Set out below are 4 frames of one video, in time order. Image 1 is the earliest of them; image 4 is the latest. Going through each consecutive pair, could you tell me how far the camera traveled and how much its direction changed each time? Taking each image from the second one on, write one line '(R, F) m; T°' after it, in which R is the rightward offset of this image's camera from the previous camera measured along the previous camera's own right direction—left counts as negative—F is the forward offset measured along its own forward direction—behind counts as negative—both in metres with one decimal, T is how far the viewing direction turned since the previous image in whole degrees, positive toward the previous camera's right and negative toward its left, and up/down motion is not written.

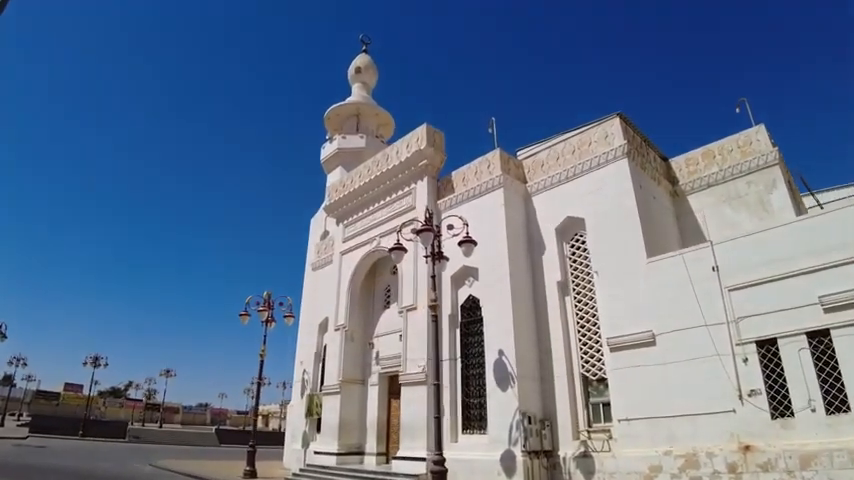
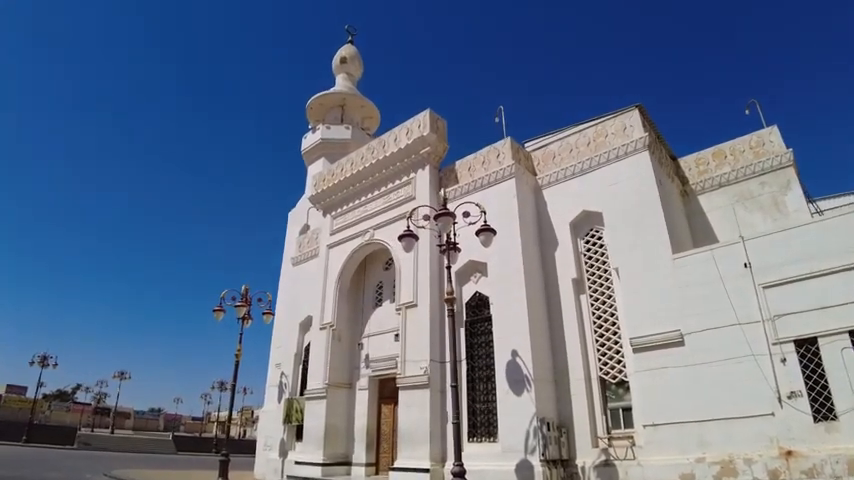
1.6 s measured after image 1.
(-0.9, +0.8) m; +5°
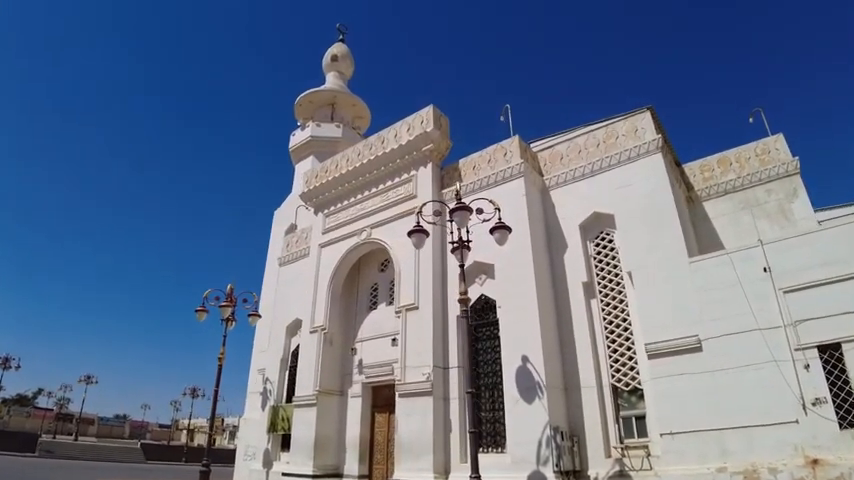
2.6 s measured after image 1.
(-0.6, +0.5) m; +3°
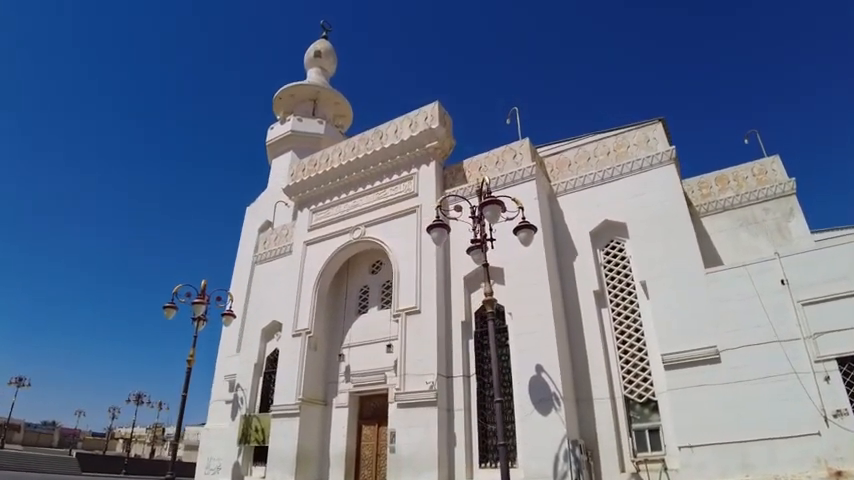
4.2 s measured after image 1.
(-1.0, +0.6) m; +6°
